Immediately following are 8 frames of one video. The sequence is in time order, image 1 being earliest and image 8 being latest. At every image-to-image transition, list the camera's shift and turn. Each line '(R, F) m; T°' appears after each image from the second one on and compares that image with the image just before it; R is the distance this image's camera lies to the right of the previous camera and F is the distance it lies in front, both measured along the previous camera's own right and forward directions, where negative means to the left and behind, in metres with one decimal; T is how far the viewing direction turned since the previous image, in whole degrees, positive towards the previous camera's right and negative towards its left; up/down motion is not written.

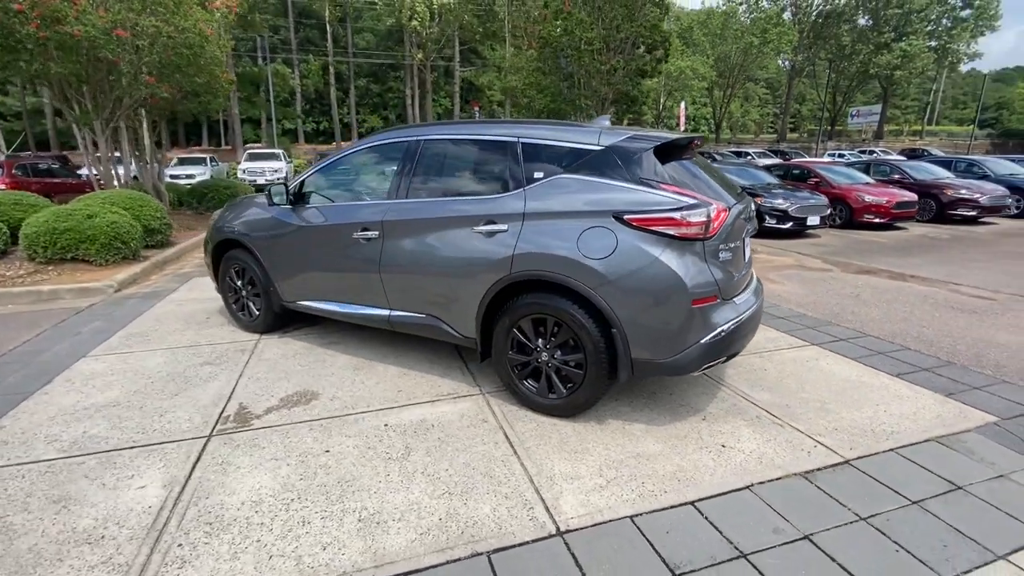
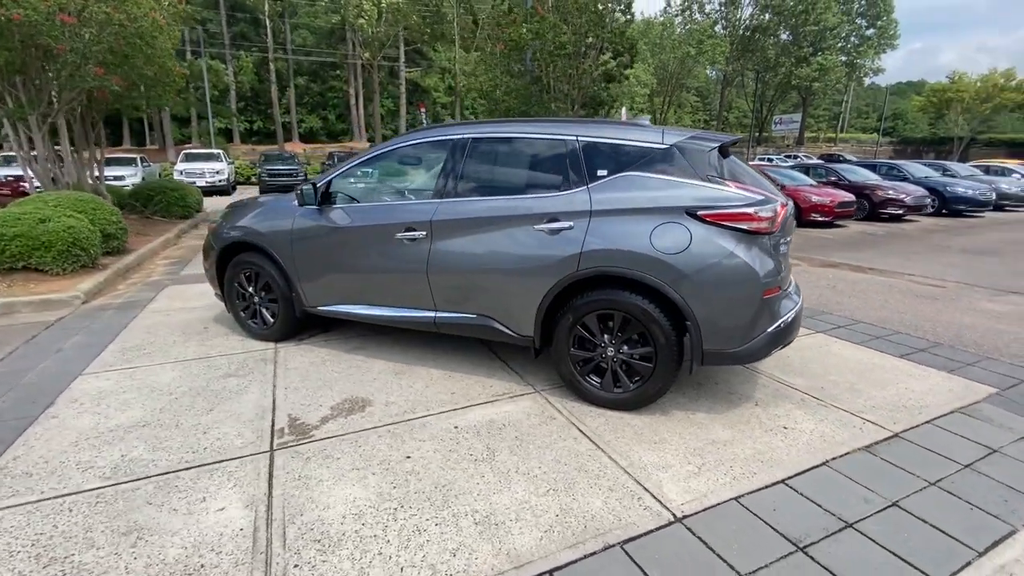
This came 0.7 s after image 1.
(-0.8, 0.0) m; +7°
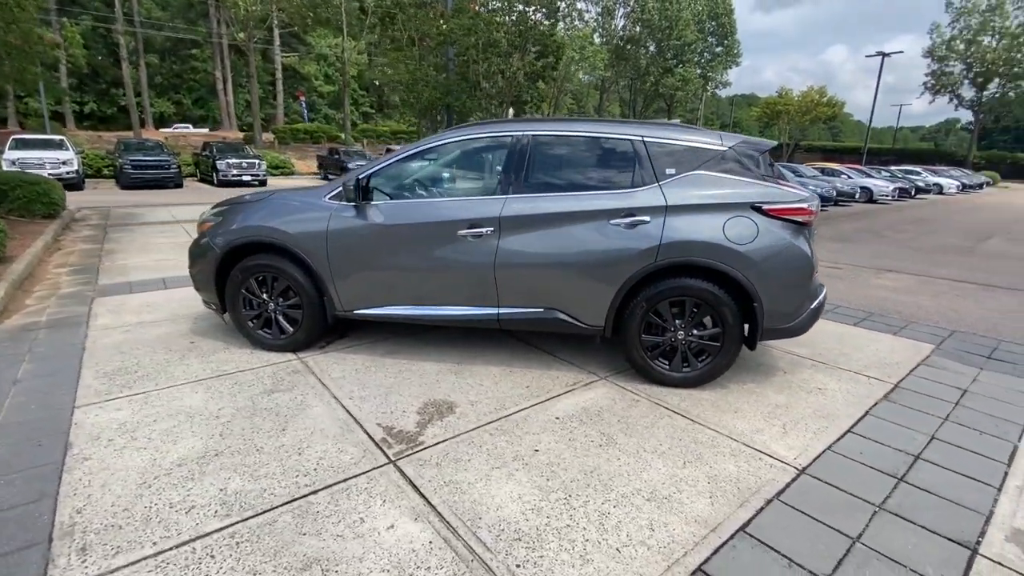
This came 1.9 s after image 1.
(-1.3, +0.1) m; +14°
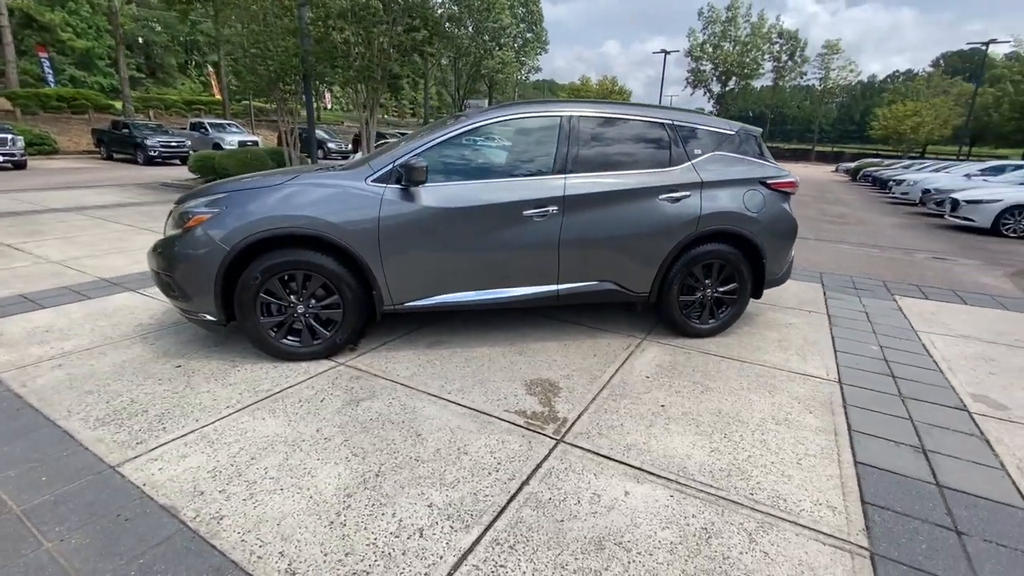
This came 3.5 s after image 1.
(-1.7, +0.3) m; +21°
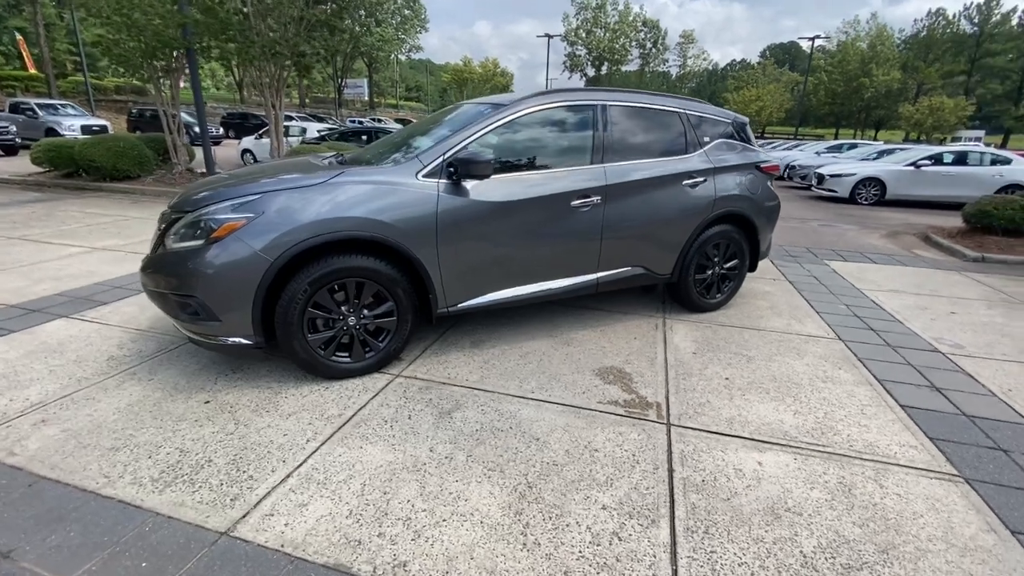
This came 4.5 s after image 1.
(-1.2, +0.2) m; +13°
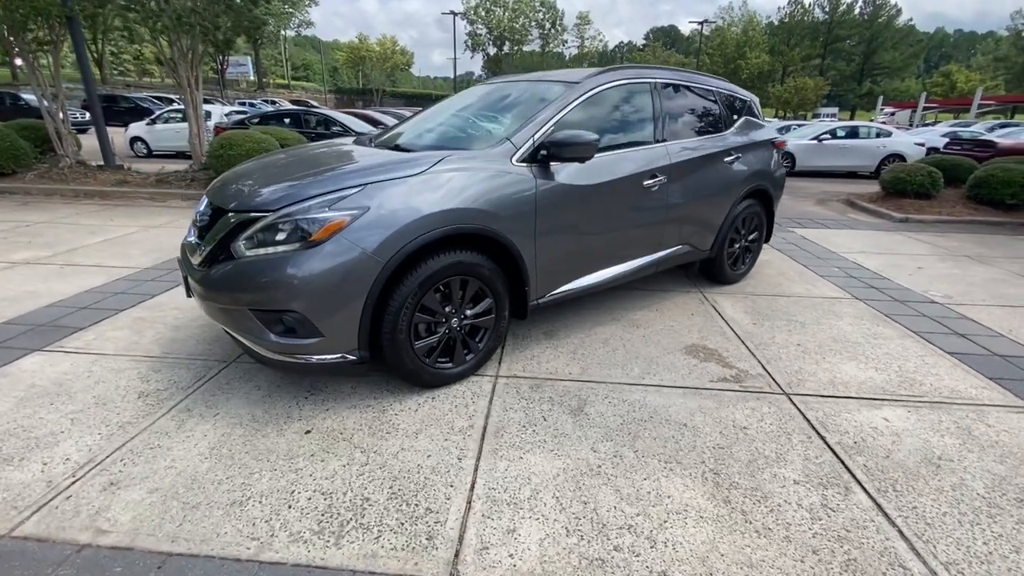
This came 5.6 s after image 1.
(-1.2, +0.3) m; +11°
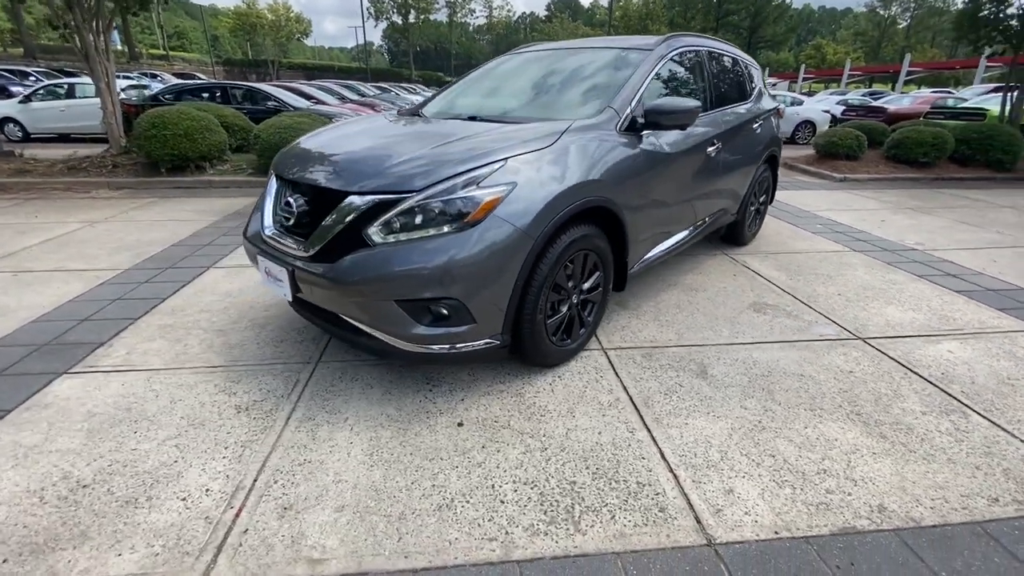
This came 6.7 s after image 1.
(-1.1, +0.2) m; +10°
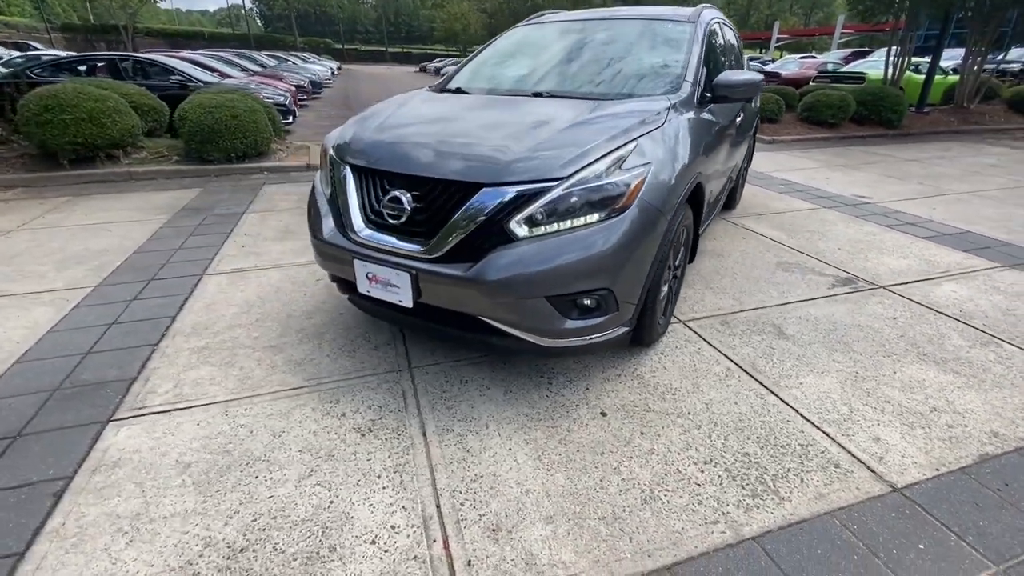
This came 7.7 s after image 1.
(-1.0, +0.2) m; +11°
